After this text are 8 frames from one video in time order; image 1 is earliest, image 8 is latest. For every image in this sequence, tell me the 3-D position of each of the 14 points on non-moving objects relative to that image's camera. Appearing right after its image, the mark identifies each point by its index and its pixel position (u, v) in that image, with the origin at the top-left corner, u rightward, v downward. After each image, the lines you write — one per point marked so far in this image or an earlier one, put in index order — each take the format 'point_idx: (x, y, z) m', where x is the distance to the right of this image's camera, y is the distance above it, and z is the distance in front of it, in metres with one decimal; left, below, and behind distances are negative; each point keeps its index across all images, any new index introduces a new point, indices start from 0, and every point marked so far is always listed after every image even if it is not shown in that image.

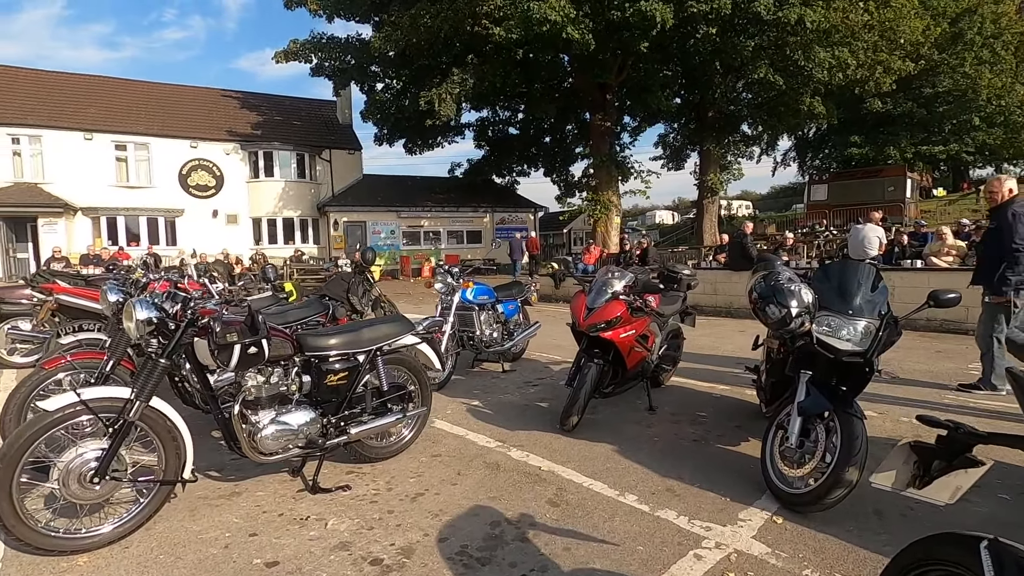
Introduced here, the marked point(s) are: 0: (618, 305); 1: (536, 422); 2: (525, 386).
0: (+1.0, -0.2, +4.9) m
1: (+0.2, -1.3, +5.3) m
2: (+0.2, -1.3, +6.8) m
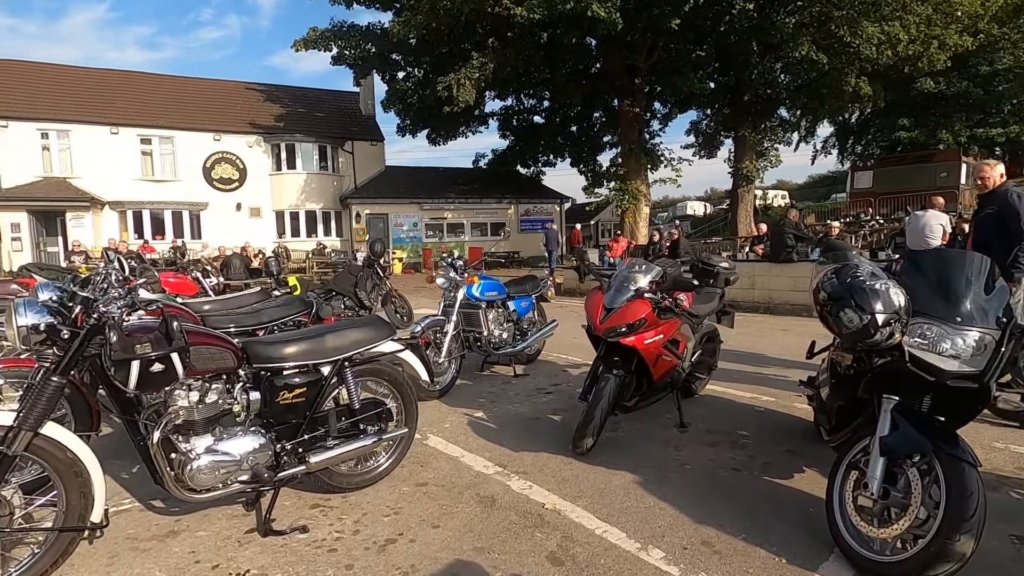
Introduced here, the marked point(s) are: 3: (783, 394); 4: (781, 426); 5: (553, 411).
0: (+1.0, -0.1, +4.1) m
1: (+0.3, -1.3, +4.5) m
2: (+0.3, -1.2, +6.0) m
3: (+2.9, -1.1, +5.7) m
4: (+2.4, -1.2, +4.8) m
5: (+0.4, -1.2, +5.4) m
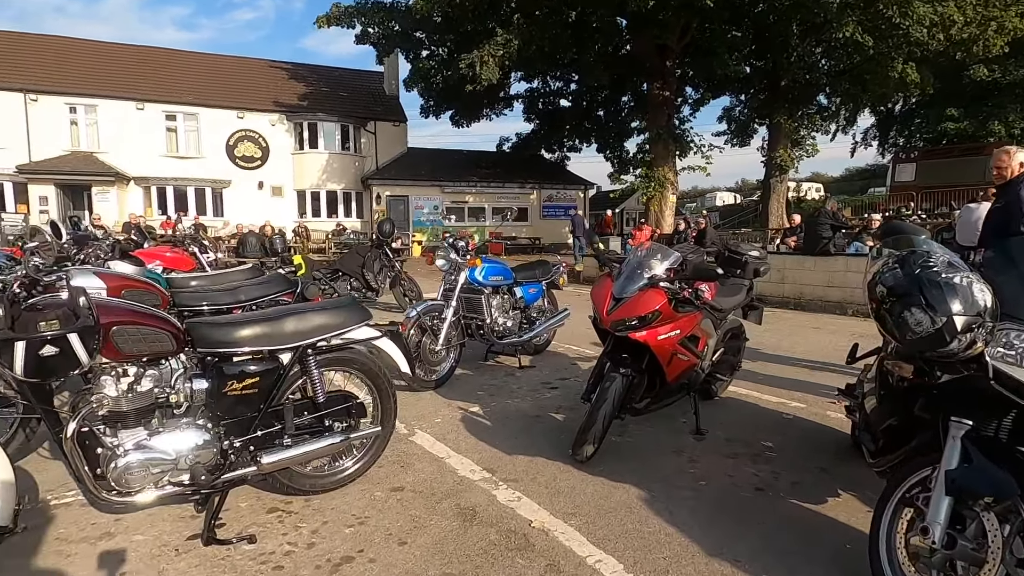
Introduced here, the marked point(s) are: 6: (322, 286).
0: (+1.0, -0.1, +3.6) m
1: (+0.2, -1.2, +4.1) m
2: (+0.3, -1.1, +5.5) m
3: (+2.9, -1.1, +5.1) m
4: (+2.4, -1.2, +4.2) m
5: (+0.4, -1.1, +4.9) m
6: (-3.4, 0.0, +9.5) m
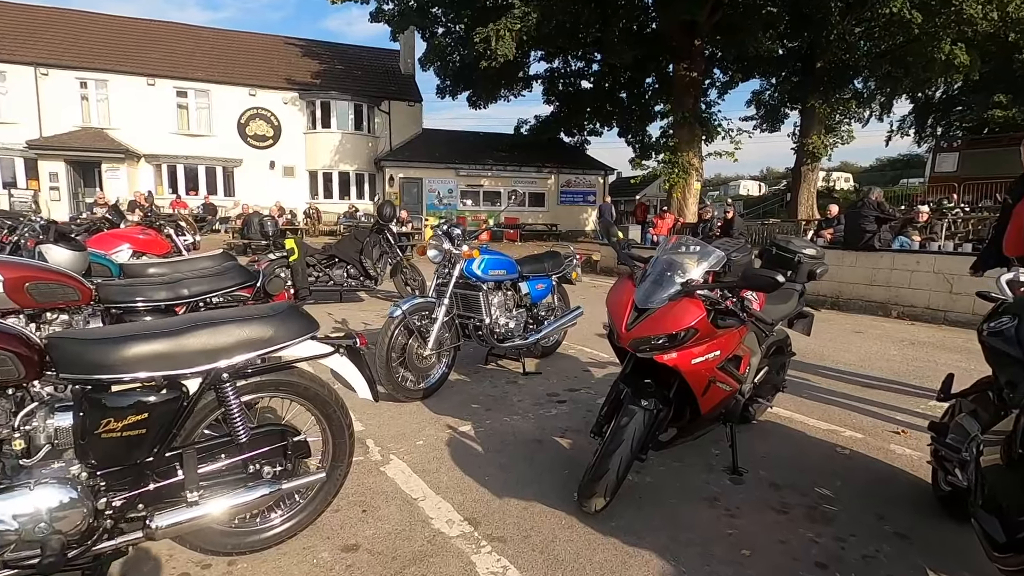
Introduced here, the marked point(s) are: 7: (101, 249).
0: (+0.9, -0.1, +2.7) m
1: (+0.2, -1.2, +3.3) m
2: (+0.3, -1.0, +4.8) m
3: (+2.9, -1.1, +4.3) m
4: (+2.3, -1.2, +3.4) m
5: (+0.4, -1.1, +4.1) m
6: (-3.2, +0.3, +8.8) m
7: (-4.7, +0.4, +6.1) m
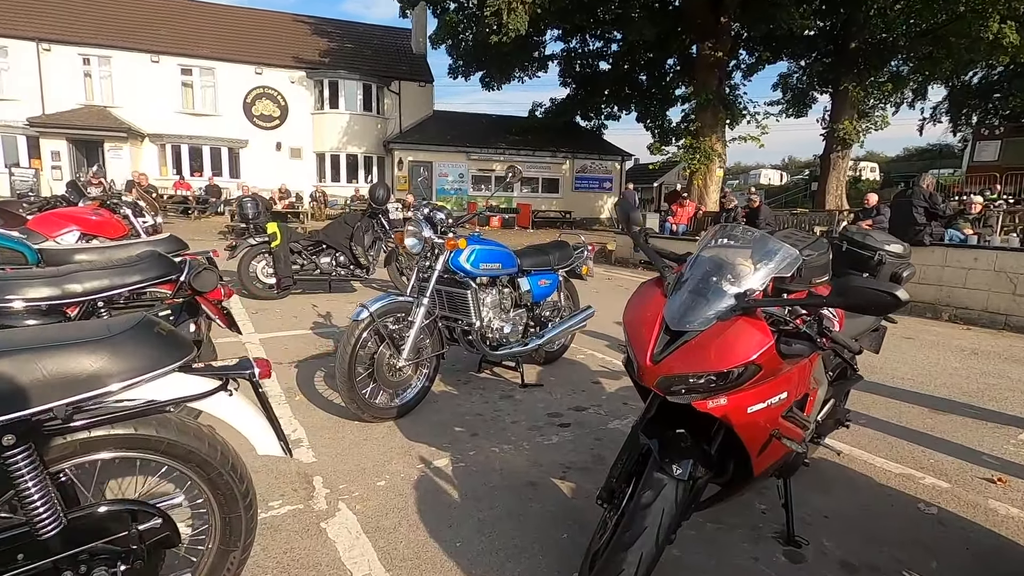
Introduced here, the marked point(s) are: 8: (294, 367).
0: (+0.8, -0.2, +1.8) m
1: (+0.1, -1.2, +2.4) m
2: (+0.2, -1.0, +3.9) m
3: (+2.8, -1.2, +3.4) m
4: (+2.2, -1.3, +2.5) m
5: (+0.3, -1.1, +3.3) m
6: (-3.2, +0.4, +8.0) m
7: (-4.7, +0.6, +5.3) m
8: (-2.0, -0.7, +5.0) m
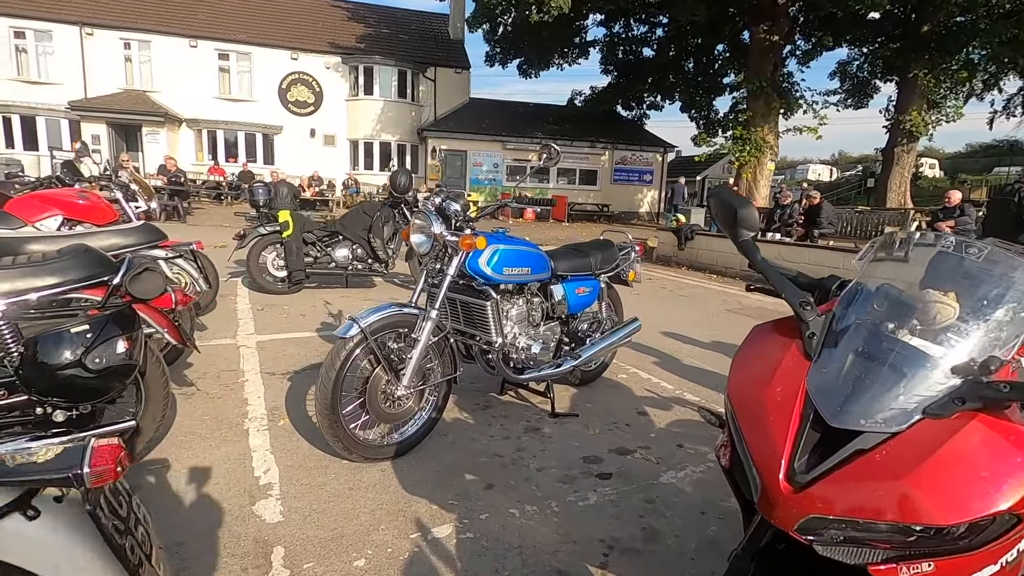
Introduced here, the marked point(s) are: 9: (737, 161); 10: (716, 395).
0: (+0.9, -0.3, +1.0) m
1: (+0.1, -1.3, +1.6) m
2: (+0.4, -1.1, +3.1) m
3: (+2.9, -1.3, +2.4) m
4: (+2.3, -1.4, +1.5) m
5: (+0.4, -1.2, +2.4) m
6: (-2.7, +0.5, +7.3) m
7: (-4.4, +0.6, +4.8) m
8: (-1.8, -0.7, +4.3) m
9: (+7.9, +4.4, +18.8) m
10: (+1.7, -0.9, +4.6) m
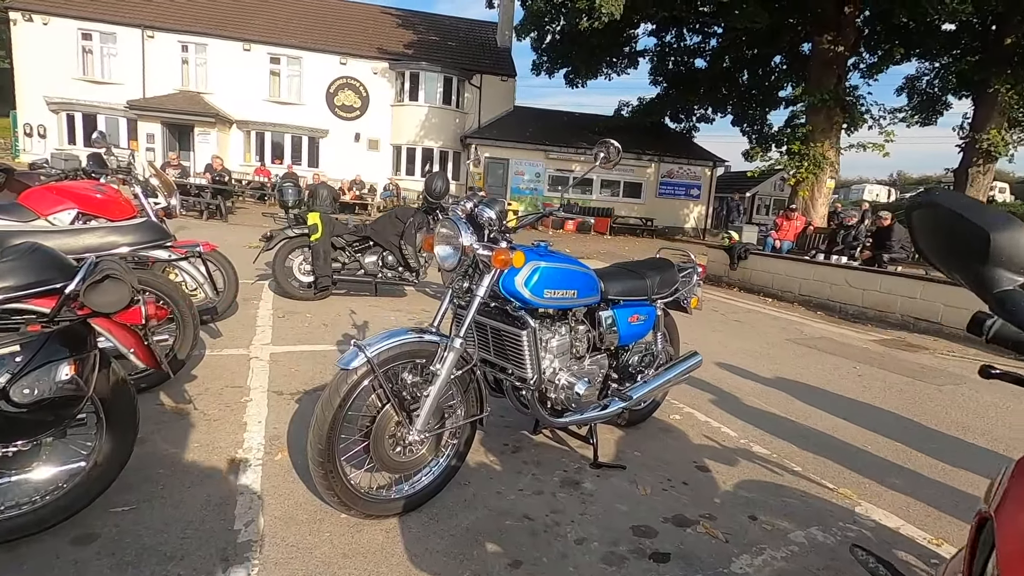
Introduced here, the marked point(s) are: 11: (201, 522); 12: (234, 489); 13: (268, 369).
0: (+0.9, -0.4, +0.3) m
1: (+0.2, -1.4, +1.0) m
2: (+0.5, -1.2, +2.5) m
3: (+3.0, -1.6, +1.6) m
4: (+2.3, -1.6, +0.8) m
5: (+0.5, -1.3, +1.8) m
6: (-2.2, +0.4, +6.9) m
7: (-4.0, +0.7, +4.5) m
8: (-1.5, -0.8, +3.8) m
9: (+9.3, +3.6, +17.7) m
10: (+2.0, -1.1, +3.8) m
11: (-1.4, -1.1, +2.5) m
12: (-1.4, -1.0, +2.7) m
13: (-2.0, -0.7, +4.4) m
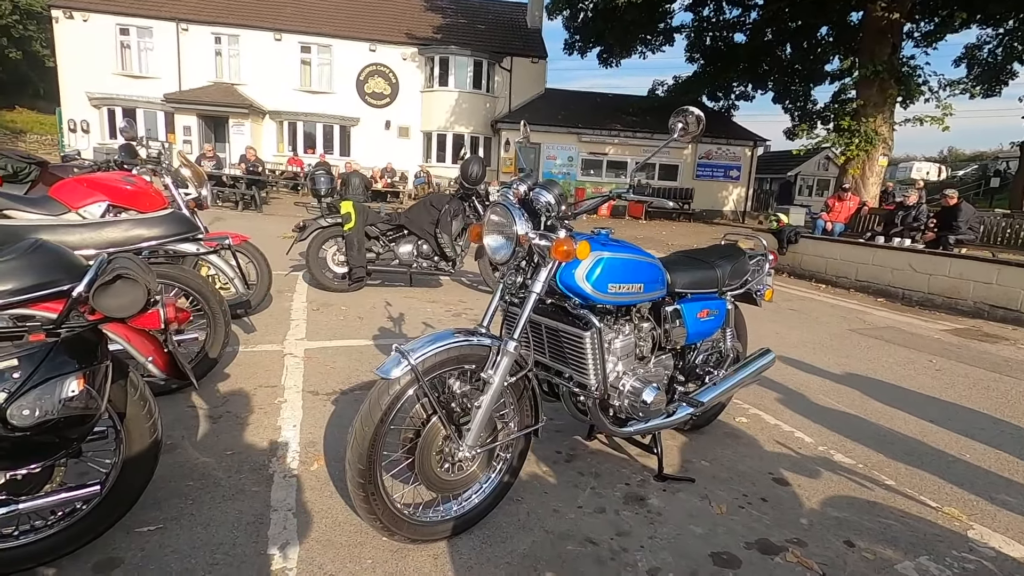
0: (+1.0, -0.4, 0.0) m
1: (+0.4, -1.4, +0.7) m
2: (+0.8, -1.2, +2.1) m
3: (+3.2, -1.6, +1.1) m
4: (+2.5, -1.6, +0.4) m
5: (+0.7, -1.3, +1.5) m
6: (-1.7, +0.5, +6.7) m
7: (-3.7, +0.7, +4.4) m
8: (-1.2, -0.8, +3.6) m
9: (+10.4, +4.1, +16.7) m
10: (+2.3, -1.1, +3.4) m
11: (-1.2, -1.1, +2.2) m
12: (-1.1, -1.0, +2.5) m
13: (-1.6, -0.6, +4.2) m
